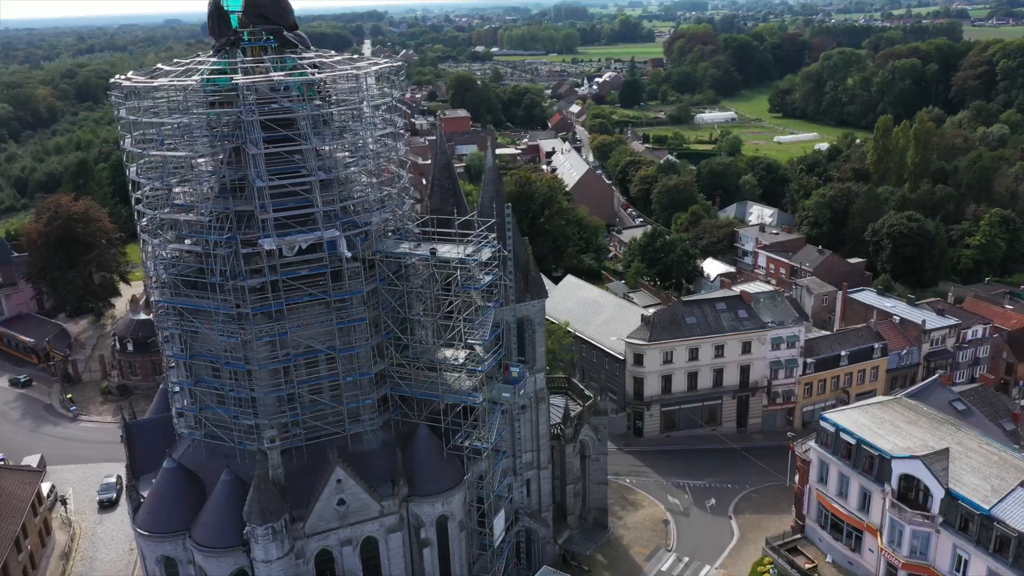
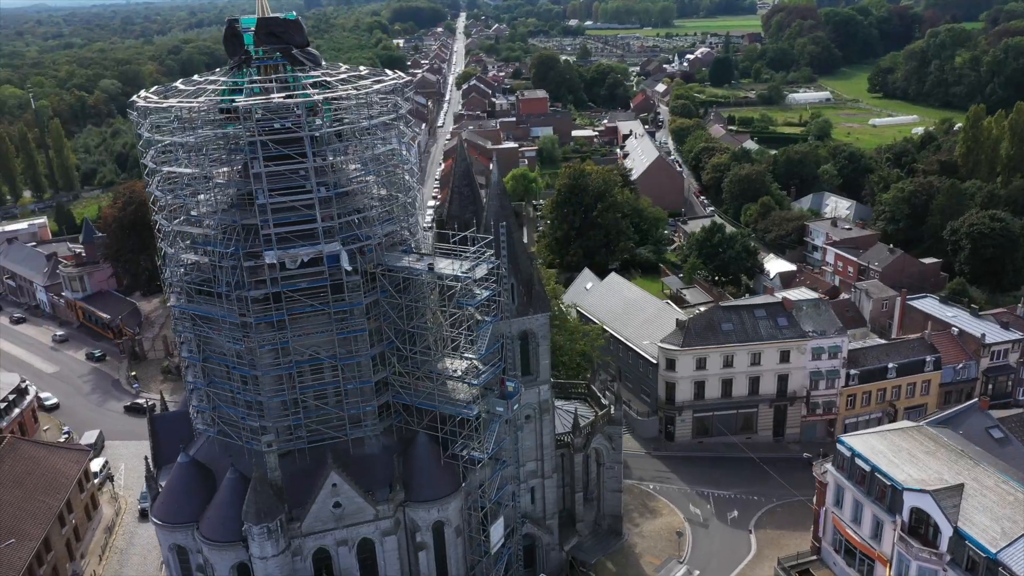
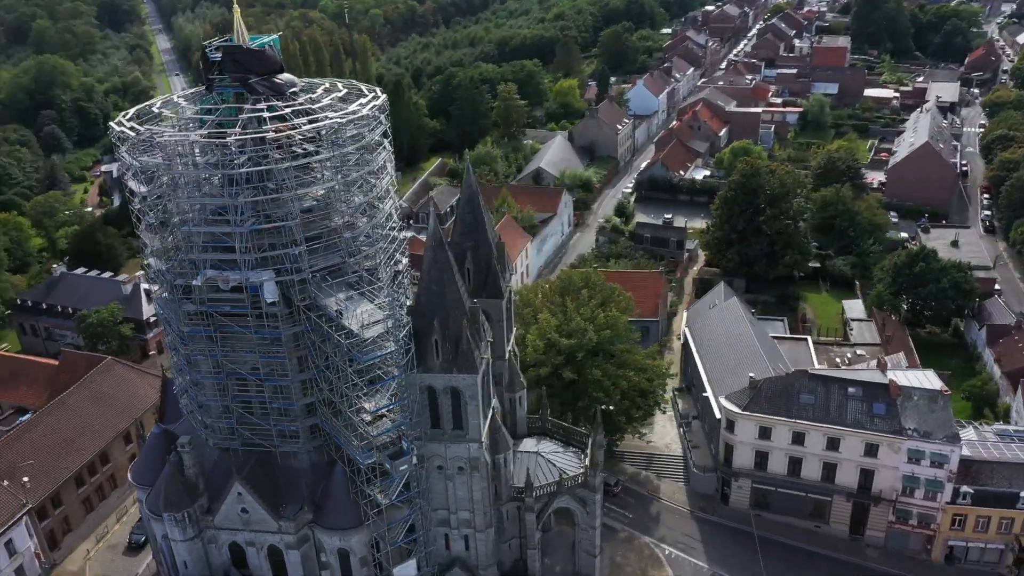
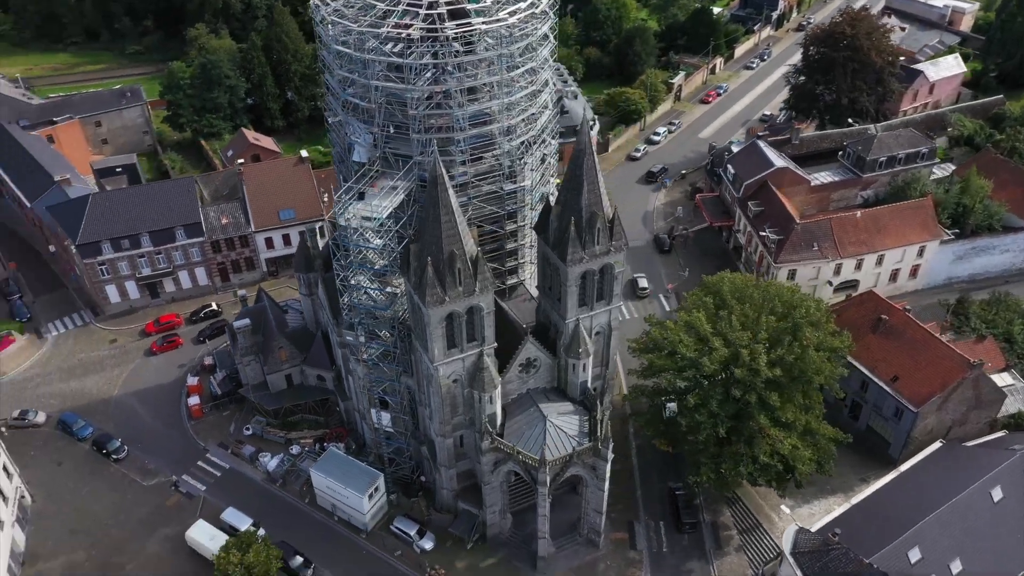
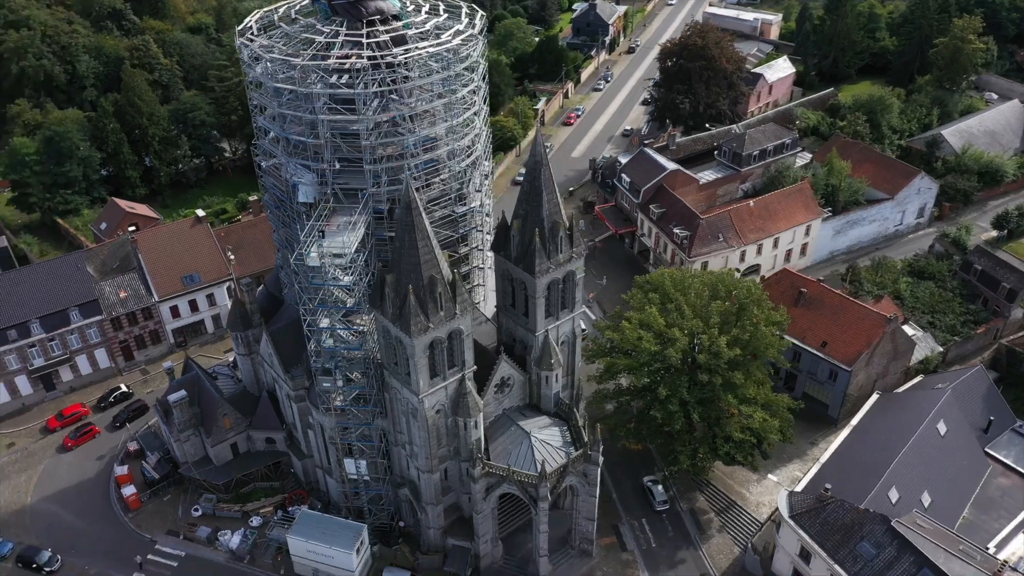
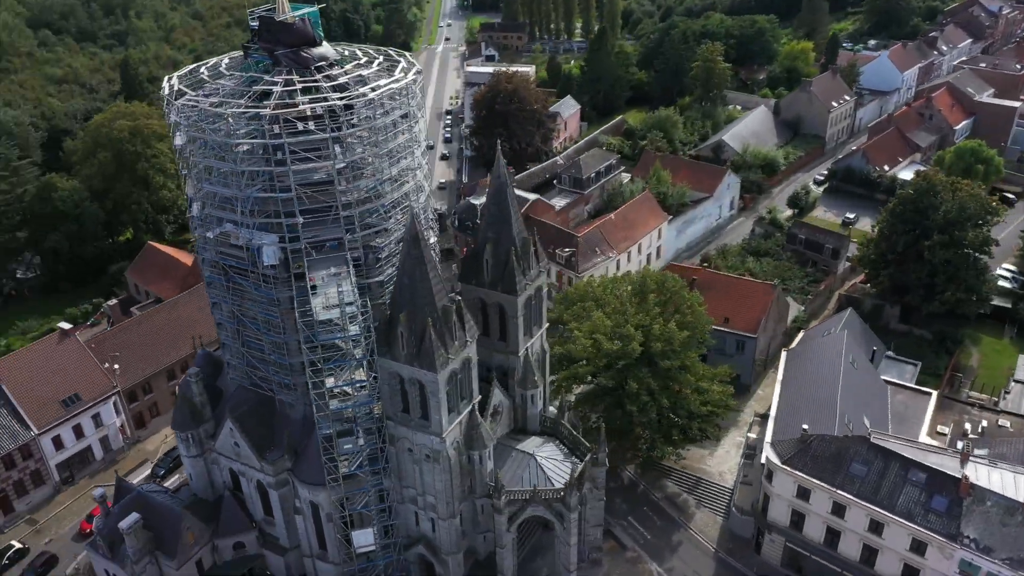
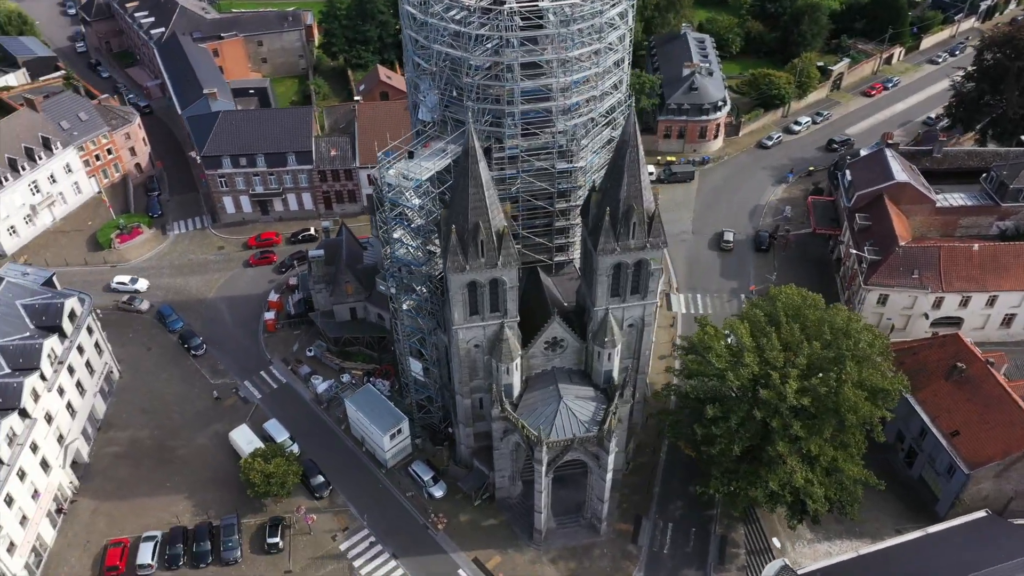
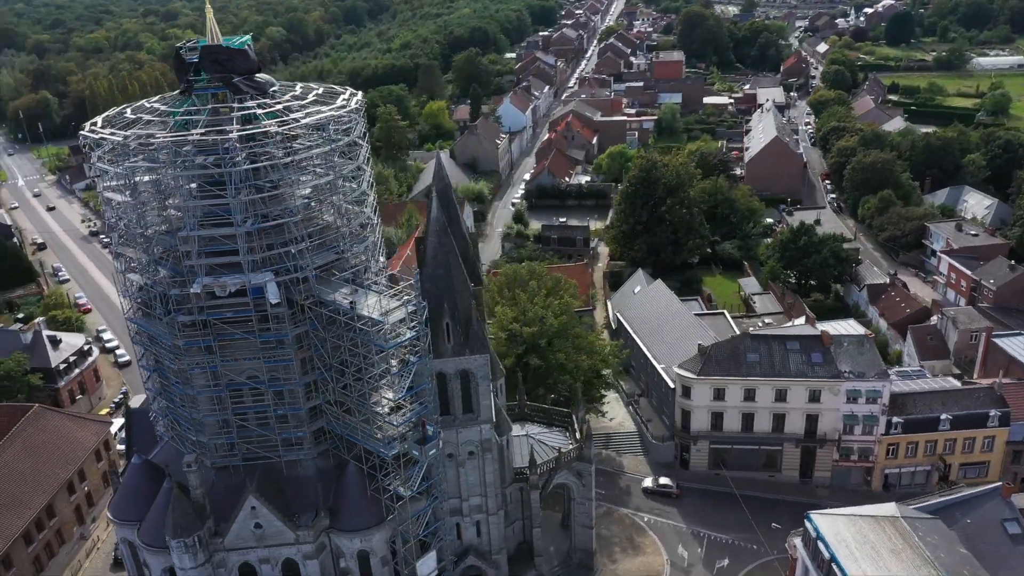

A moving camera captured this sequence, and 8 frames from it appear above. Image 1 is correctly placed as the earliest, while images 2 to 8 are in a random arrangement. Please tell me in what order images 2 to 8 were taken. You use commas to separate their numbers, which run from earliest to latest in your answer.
2, 8, 3, 6, 5, 4, 7
